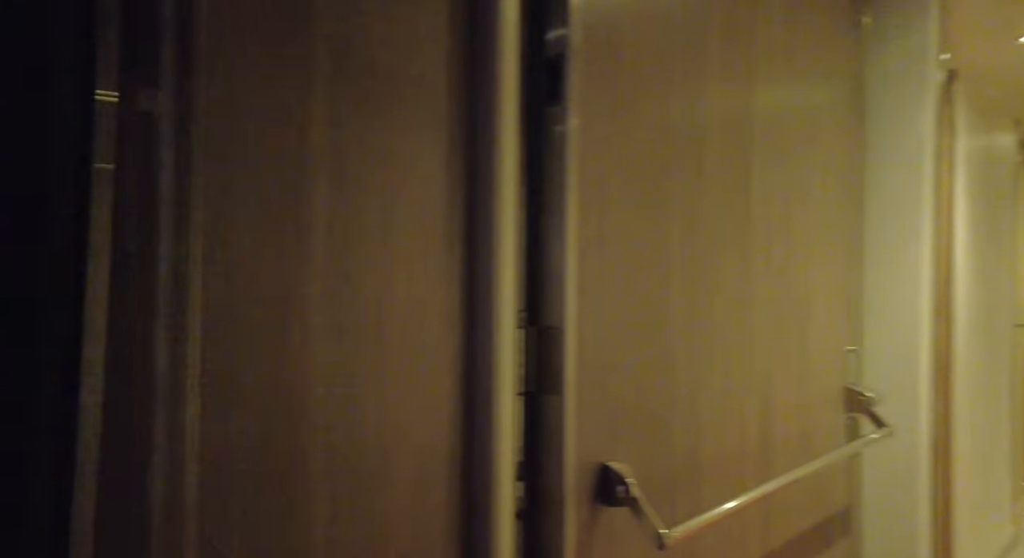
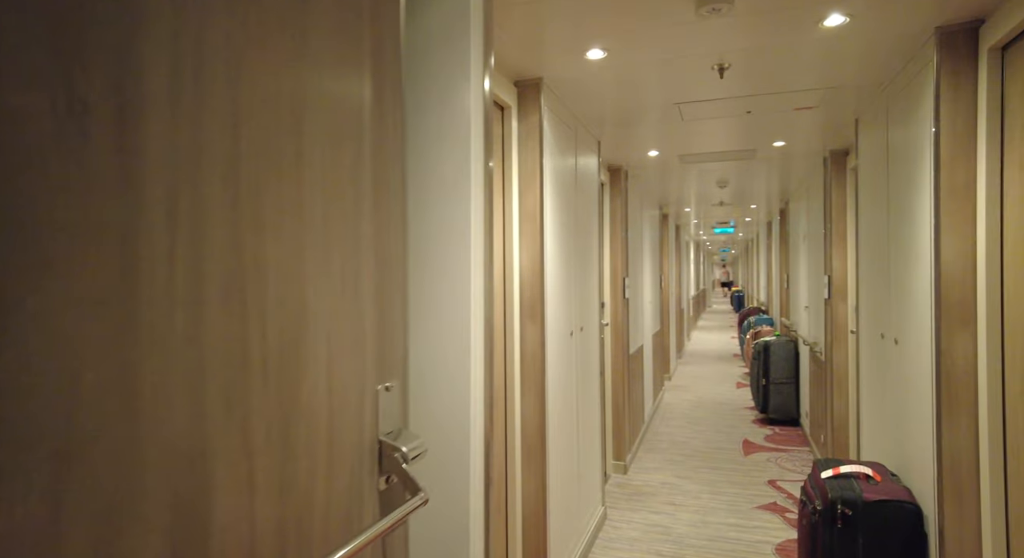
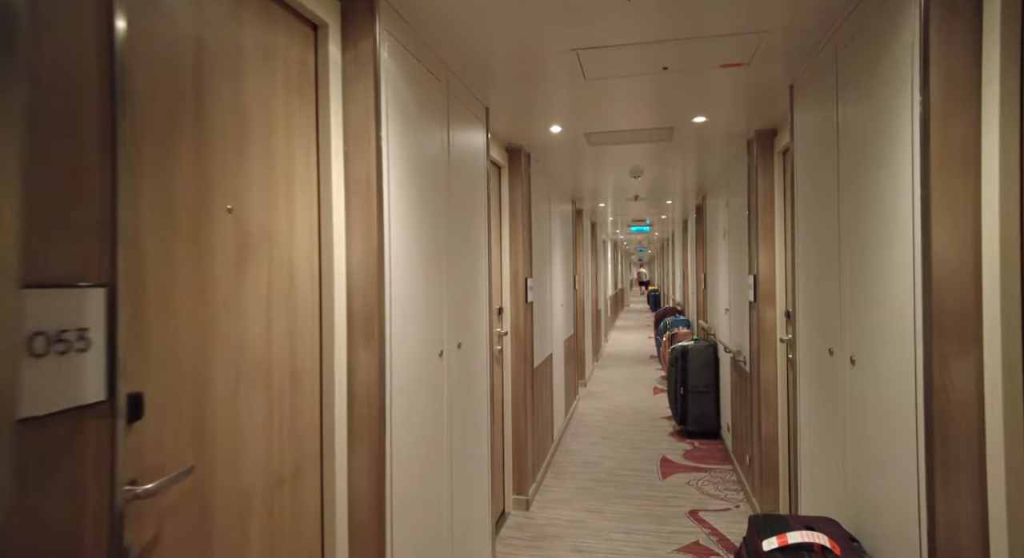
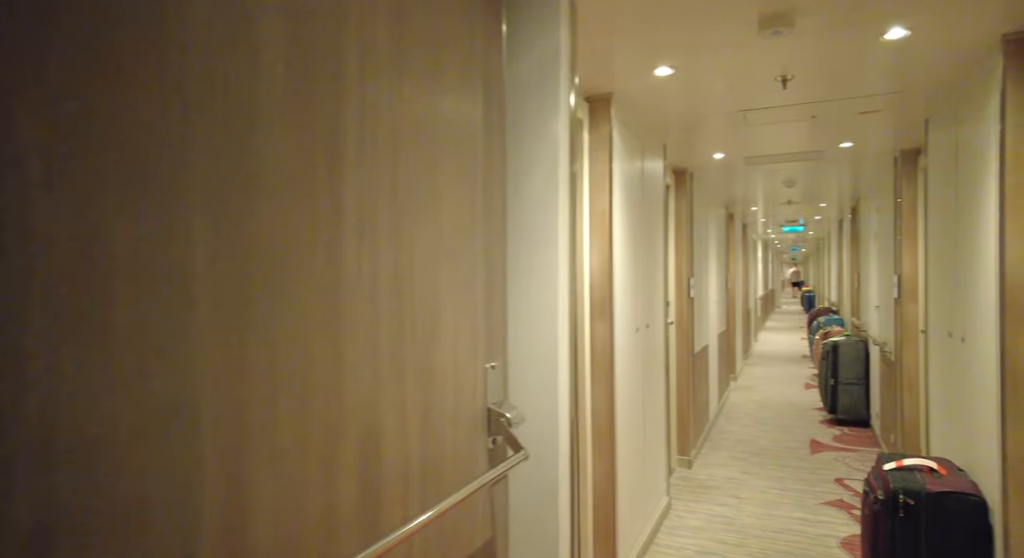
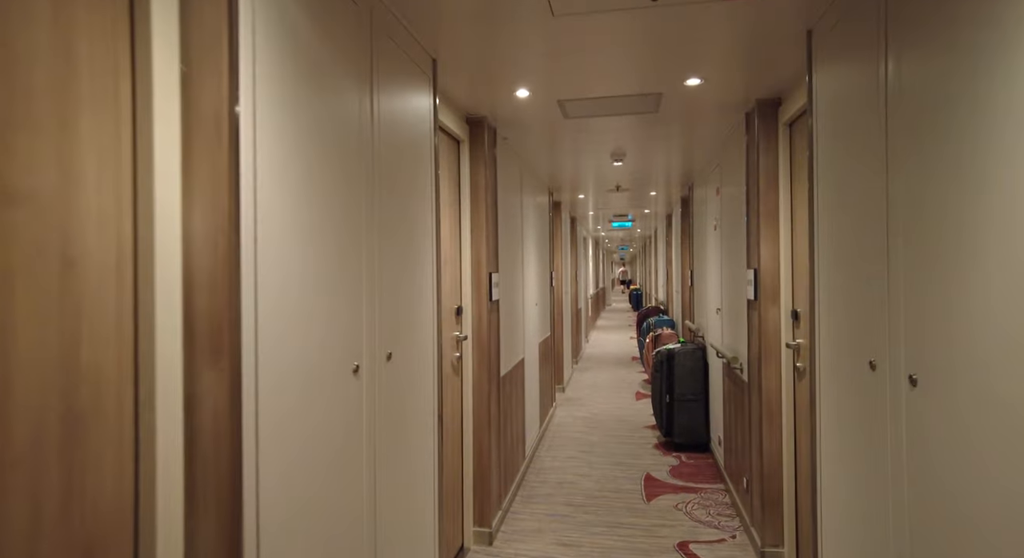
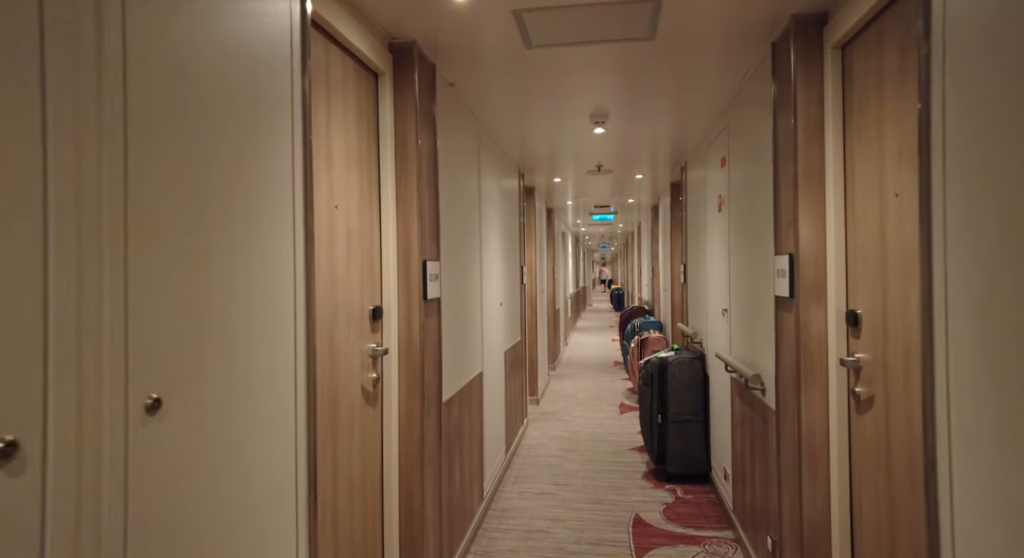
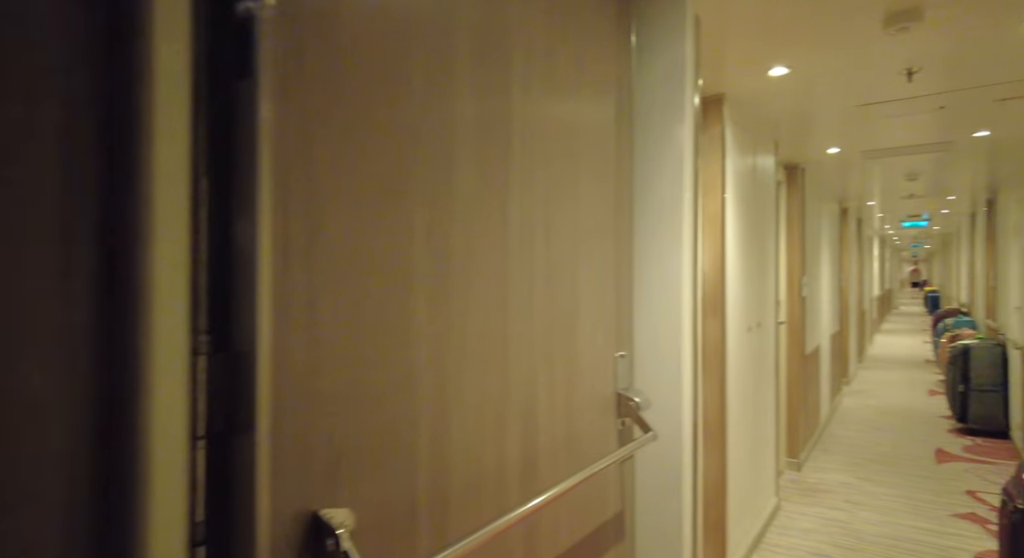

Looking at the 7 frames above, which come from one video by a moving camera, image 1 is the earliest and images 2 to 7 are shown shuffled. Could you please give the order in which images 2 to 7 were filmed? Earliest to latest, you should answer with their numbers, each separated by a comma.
7, 4, 2, 3, 5, 6
